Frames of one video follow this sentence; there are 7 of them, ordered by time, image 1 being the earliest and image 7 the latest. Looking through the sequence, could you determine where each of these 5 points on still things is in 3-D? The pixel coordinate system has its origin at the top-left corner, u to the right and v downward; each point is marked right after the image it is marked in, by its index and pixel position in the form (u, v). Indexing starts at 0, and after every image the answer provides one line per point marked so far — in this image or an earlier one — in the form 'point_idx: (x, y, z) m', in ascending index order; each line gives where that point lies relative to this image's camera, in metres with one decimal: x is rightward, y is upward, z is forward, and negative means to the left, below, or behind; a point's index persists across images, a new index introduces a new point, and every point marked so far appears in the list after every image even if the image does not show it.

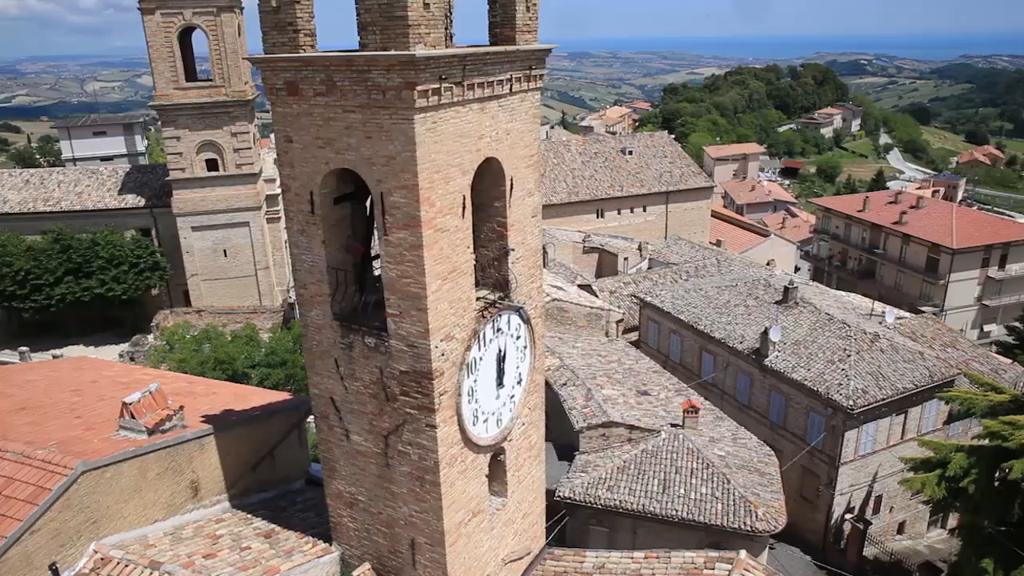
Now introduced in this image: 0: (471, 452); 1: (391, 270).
0: (-0.5, -2.0, +8.9) m
1: (-1.3, +0.2, +7.7) m
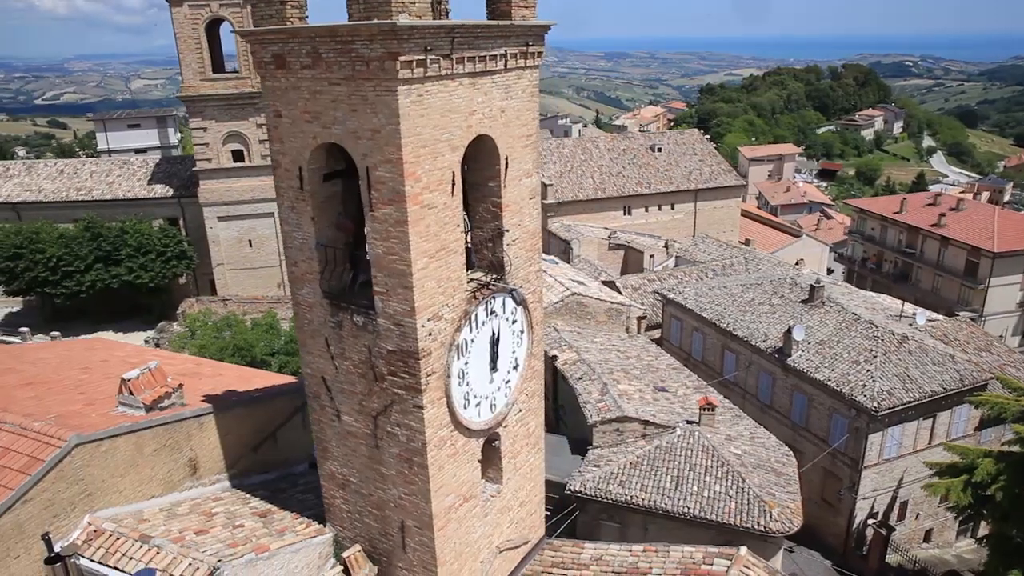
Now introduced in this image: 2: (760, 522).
0: (-0.6, -1.7, +8.7) m
1: (-1.4, +0.4, +7.6) m
2: (+5.1, -4.8, +15.2) m
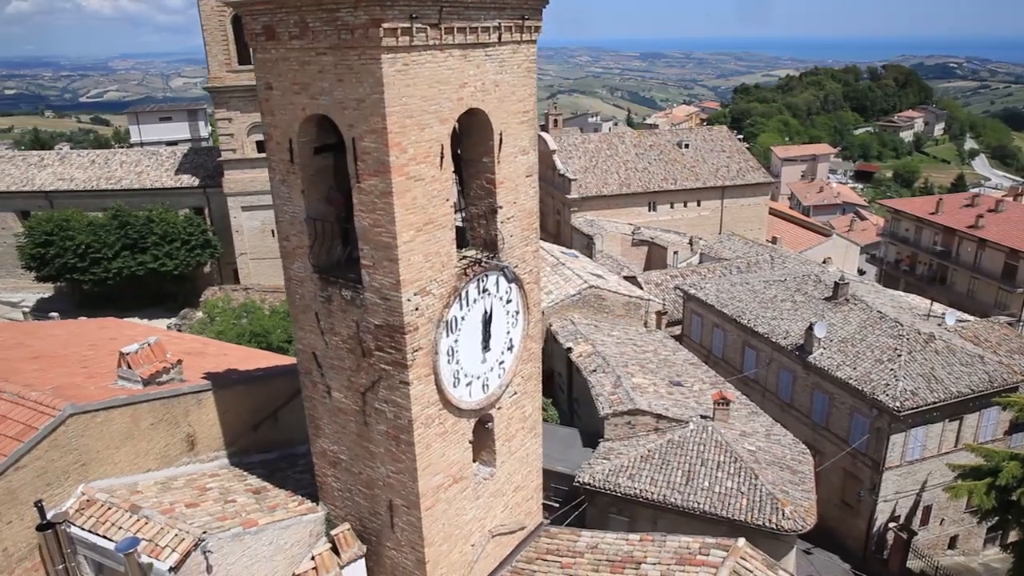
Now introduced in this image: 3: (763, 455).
0: (-0.7, -1.5, +8.6) m
1: (-1.5, +0.7, +7.5) m
2: (+5.2, -4.7, +14.8) m
3: (+5.7, -3.8, +16.8) m
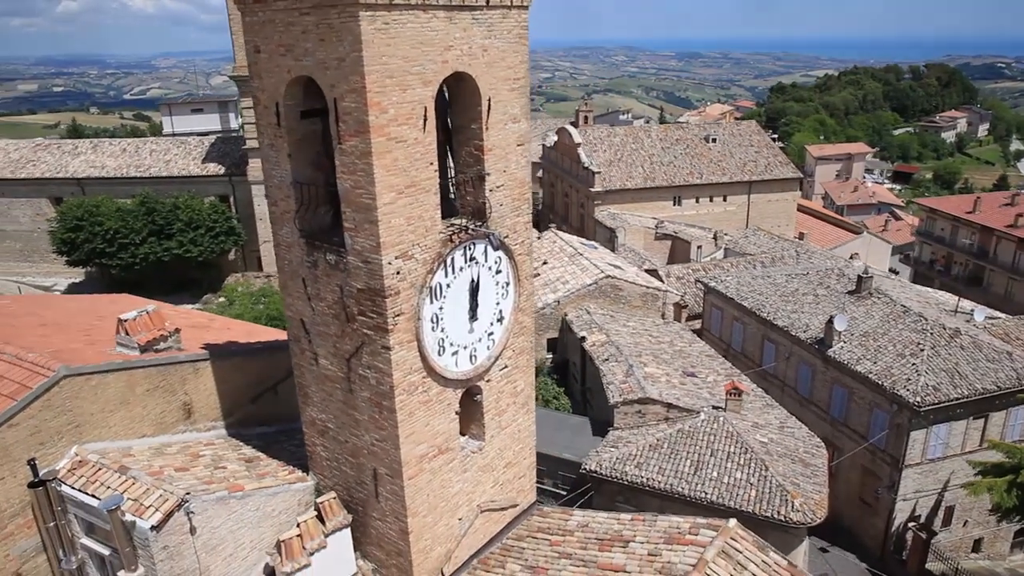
0: (-0.9, -1.1, +8.5) m
1: (-1.7, +1.1, +7.5) m
2: (+5.3, -4.4, +14.5) m
3: (+5.8, -3.5, +16.4) m
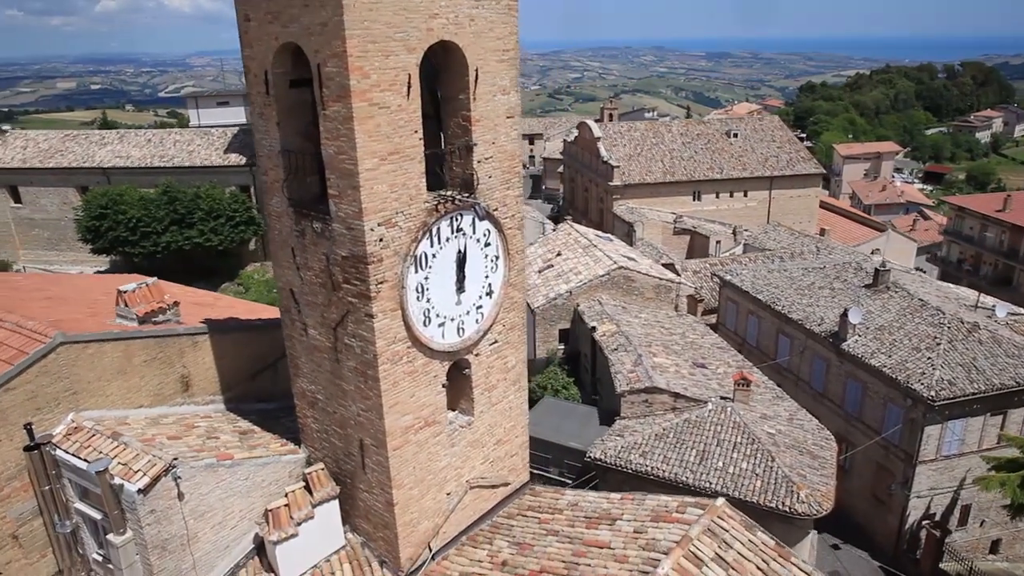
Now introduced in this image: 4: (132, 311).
0: (-1.0, -0.8, +8.6) m
1: (-1.9, +1.4, +7.5) m
2: (+5.3, -4.1, +14.3) m
3: (+5.9, -3.3, +16.2) m
4: (-5.3, -0.3, +10.4) m
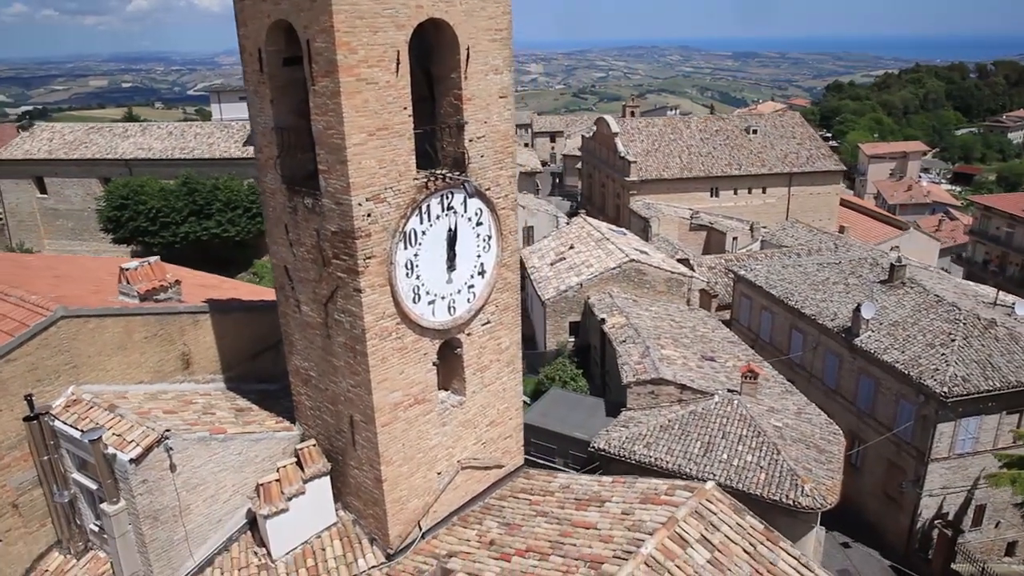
0: (-1.2, -0.5, +8.6) m
1: (-2.0, +1.7, +7.6) m
2: (+5.3, -3.9, +14.1) m
3: (+6.0, -3.1, +16.0) m
4: (-5.4, 0.0, +10.6) m
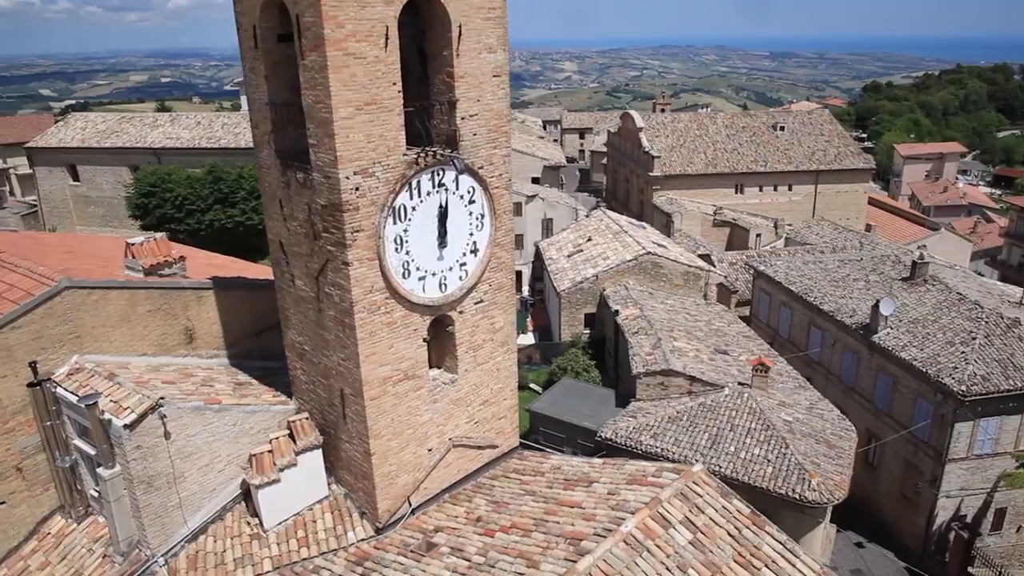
0: (-1.3, -0.2, +8.7) m
1: (-2.1, +2.0, +7.7) m
2: (+5.3, -3.8, +13.9) m
3: (+6.1, -3.0, +15.8) m
4: (-5.4, +0.3, +10.8) m
